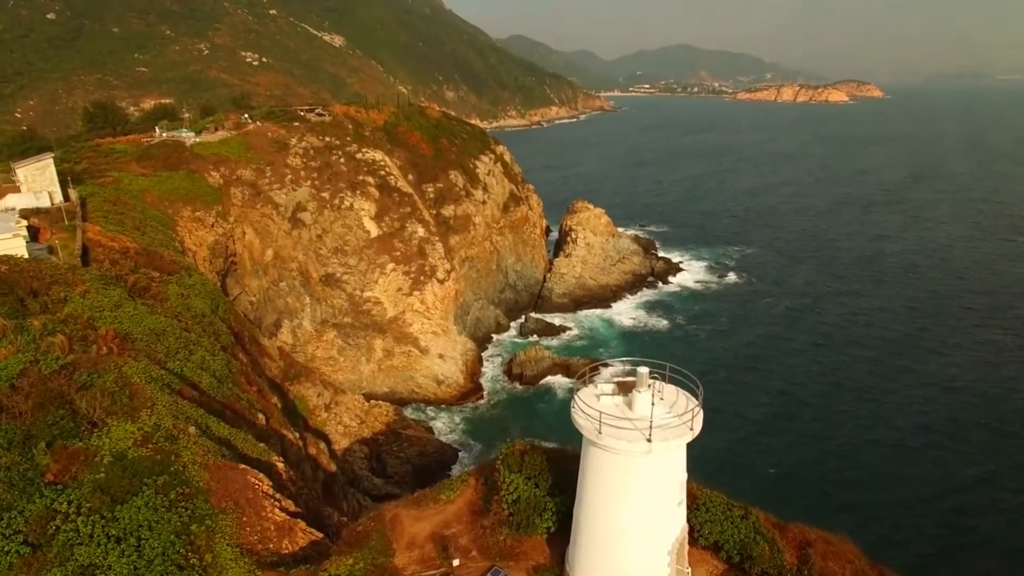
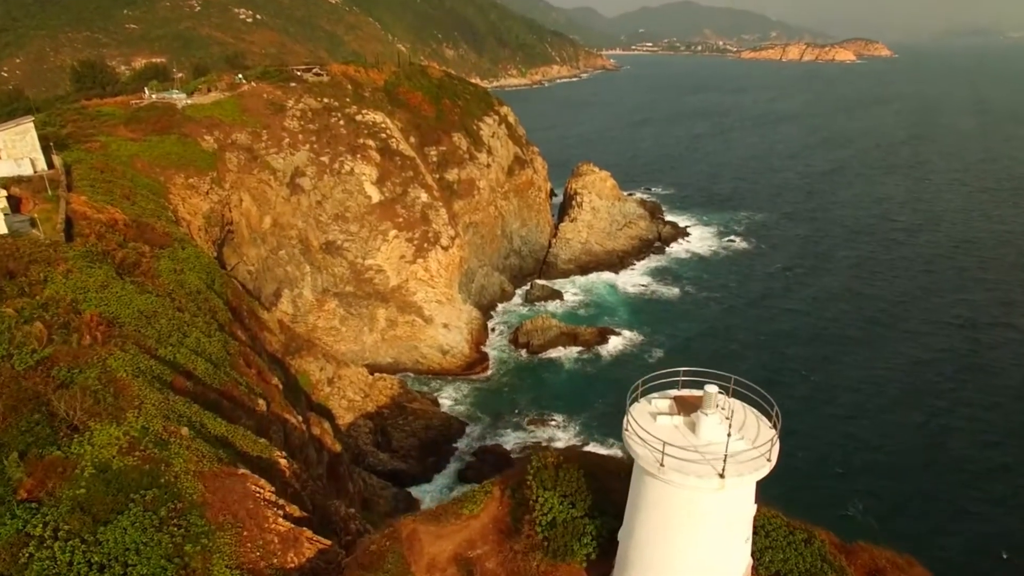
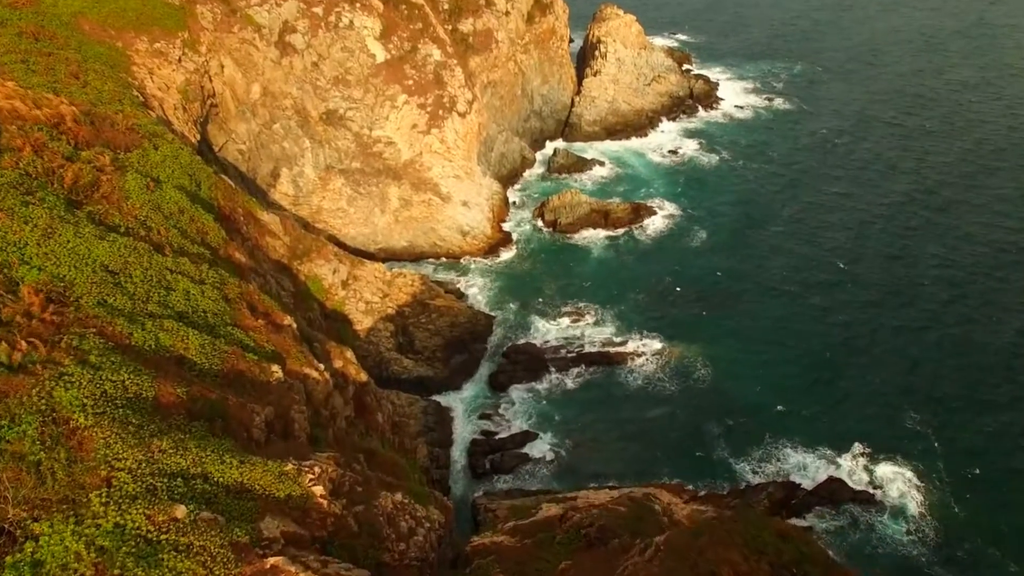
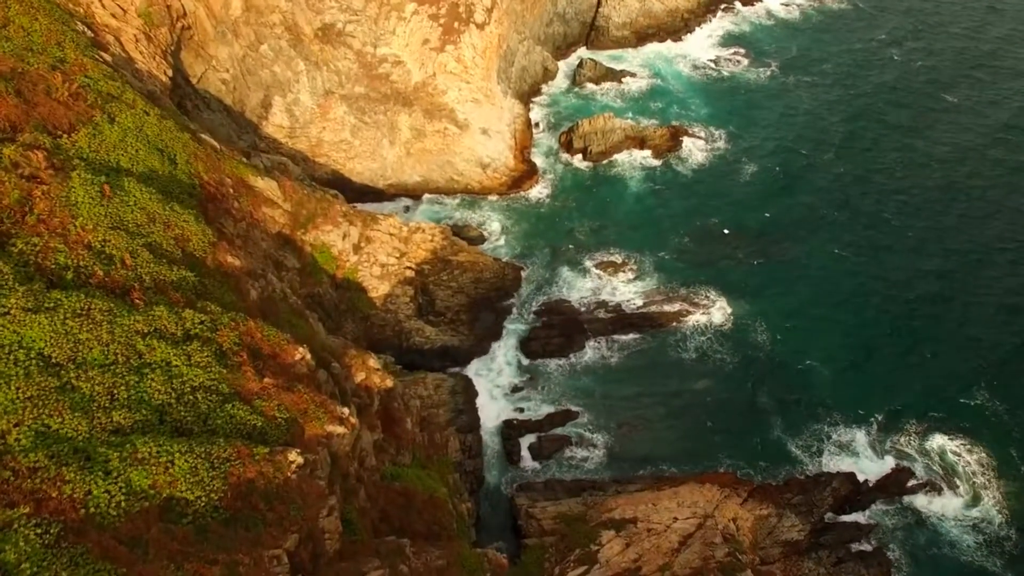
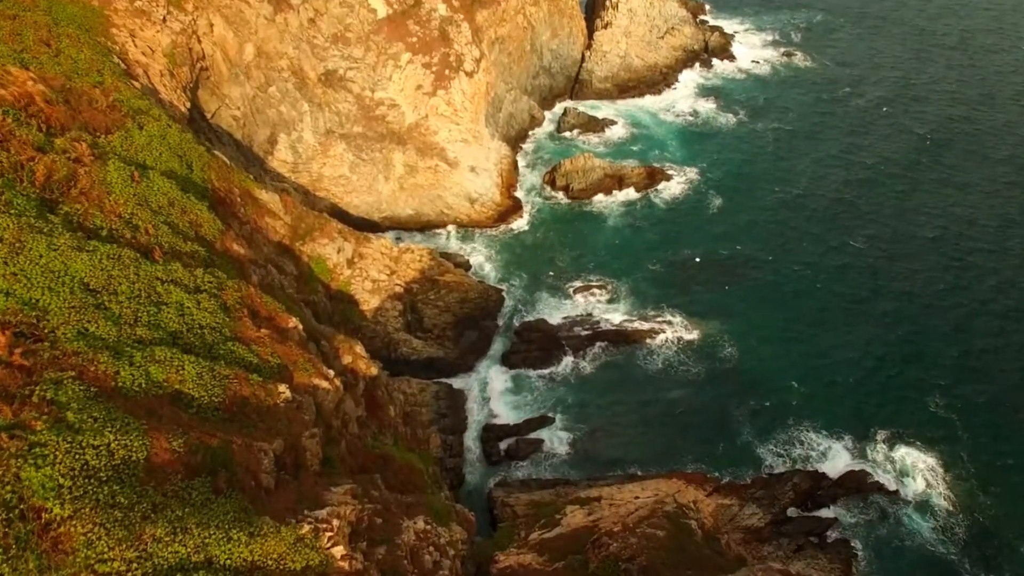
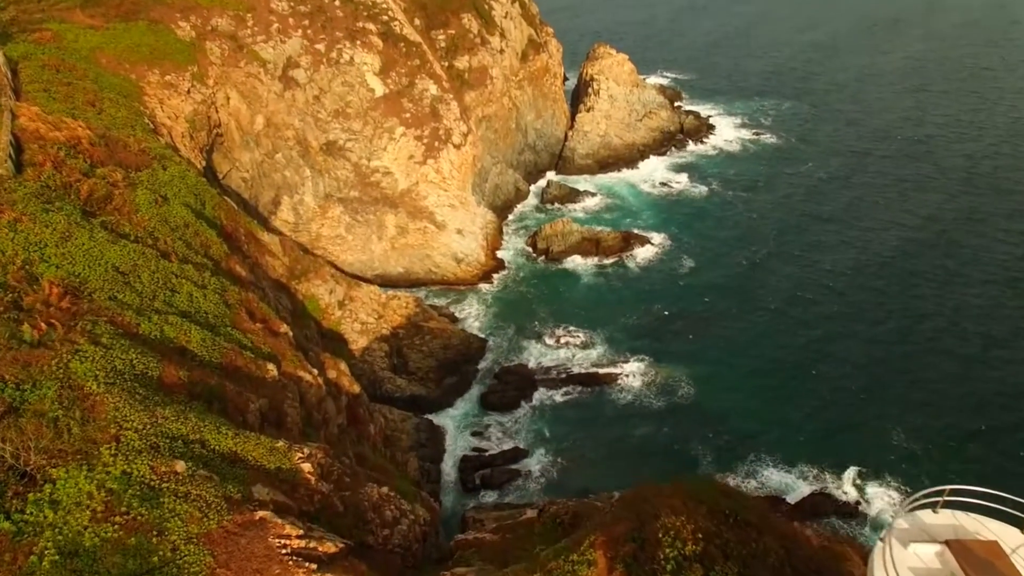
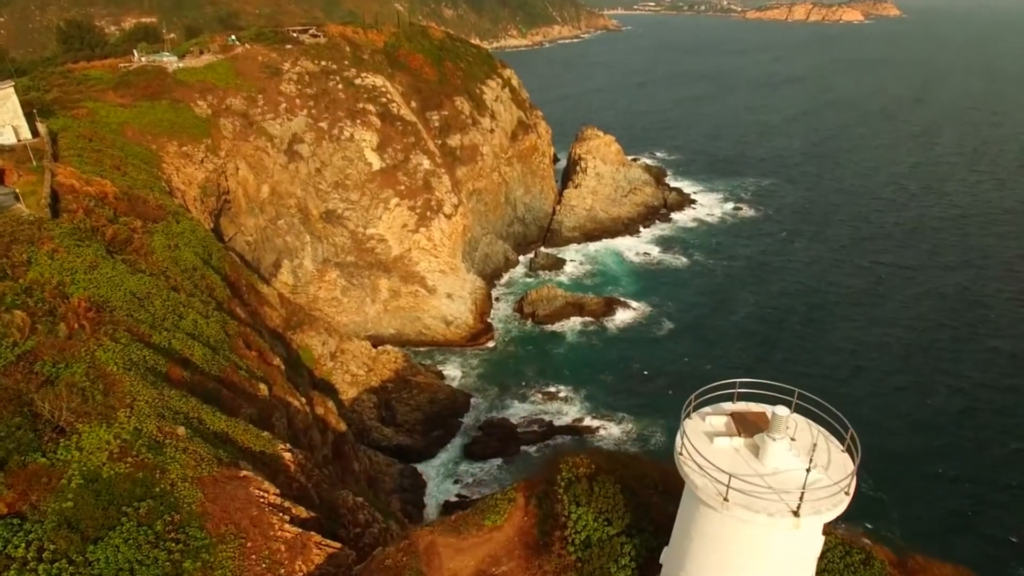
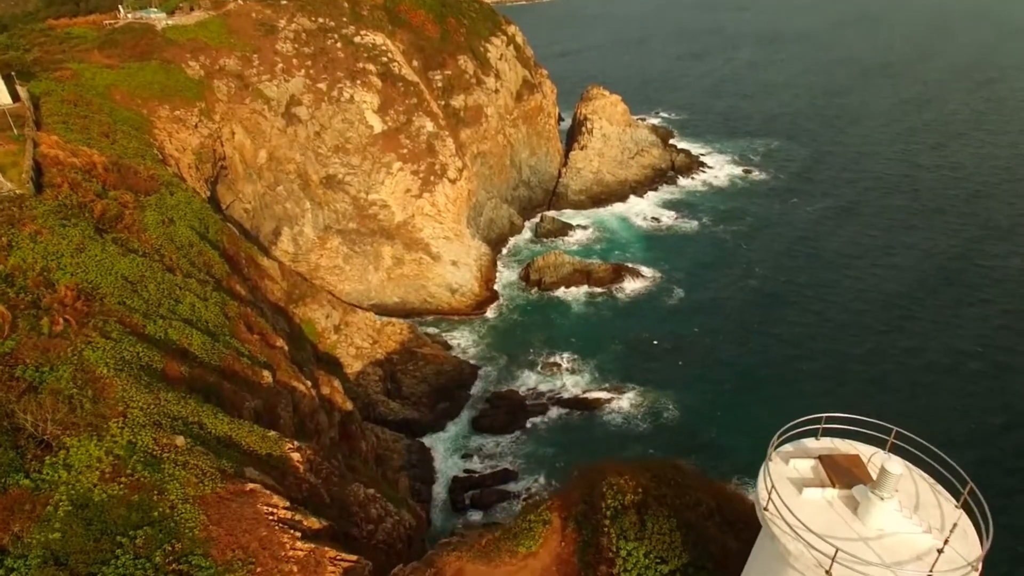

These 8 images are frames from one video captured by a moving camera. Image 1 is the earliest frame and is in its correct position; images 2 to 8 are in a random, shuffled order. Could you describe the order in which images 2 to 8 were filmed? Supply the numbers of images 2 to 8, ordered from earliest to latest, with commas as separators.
2, 7, 8, 6, 3, 5, 4
